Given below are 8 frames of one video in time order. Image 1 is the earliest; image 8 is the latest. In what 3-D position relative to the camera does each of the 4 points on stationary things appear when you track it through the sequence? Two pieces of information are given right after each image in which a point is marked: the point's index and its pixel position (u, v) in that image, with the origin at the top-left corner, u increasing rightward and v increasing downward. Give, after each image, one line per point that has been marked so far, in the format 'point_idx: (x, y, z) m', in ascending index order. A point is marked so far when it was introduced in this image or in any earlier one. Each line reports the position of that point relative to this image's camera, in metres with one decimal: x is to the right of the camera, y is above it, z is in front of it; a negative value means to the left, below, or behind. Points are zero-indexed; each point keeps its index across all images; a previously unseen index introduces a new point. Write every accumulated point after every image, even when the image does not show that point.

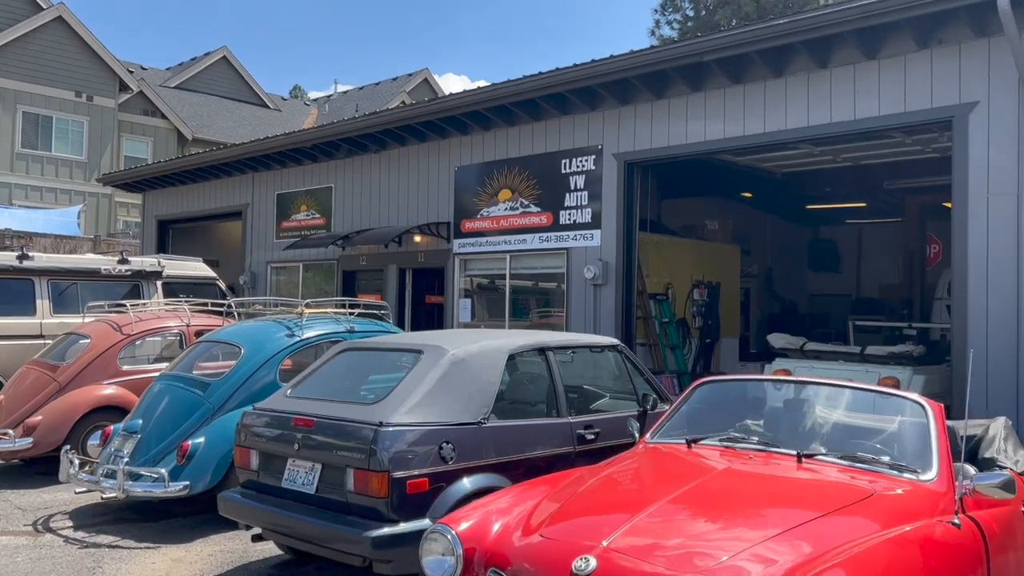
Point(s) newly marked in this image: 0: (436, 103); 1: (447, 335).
0: (-1.0, +2.6, +12.1) m
1: (-0.4, -0.3, +6.1) m
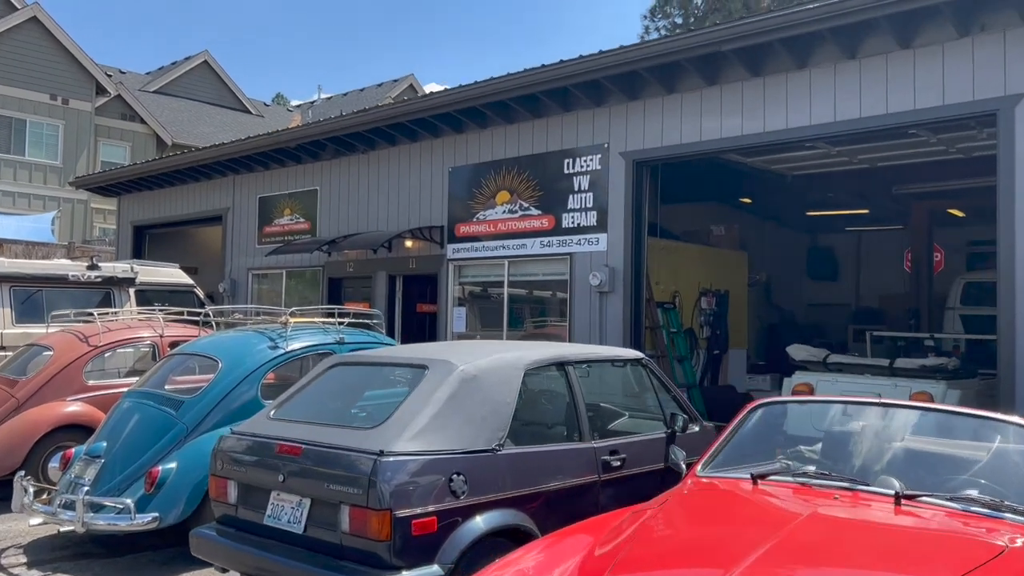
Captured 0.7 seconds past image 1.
0: (-1.1, +2.5, +11.4) m
1: (-0.3, -0.4, +5.4) m
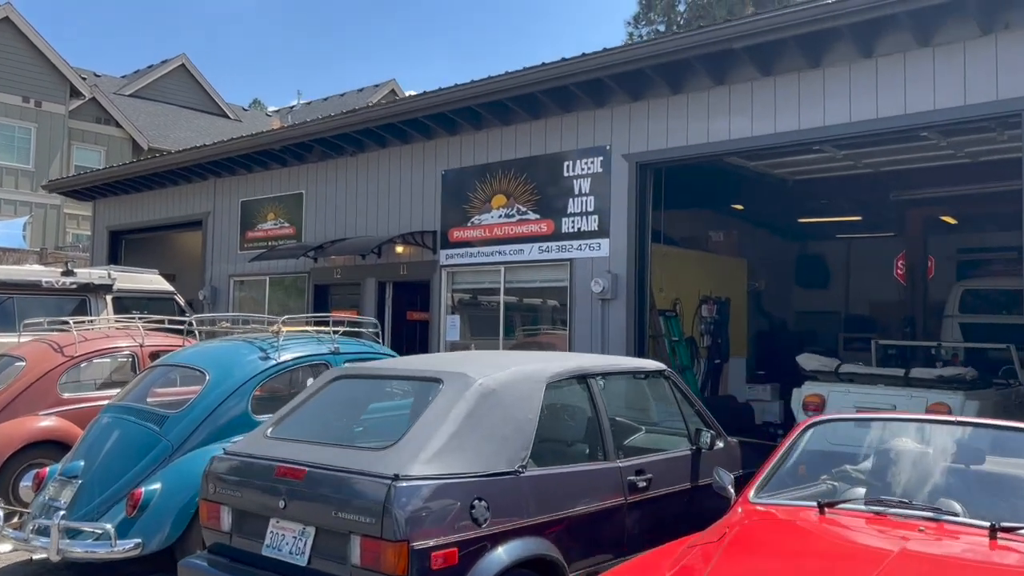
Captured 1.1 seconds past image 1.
0: (-1.1, +2.4, +11.0) m
1: (-0.2, -0.4, +5.0) m
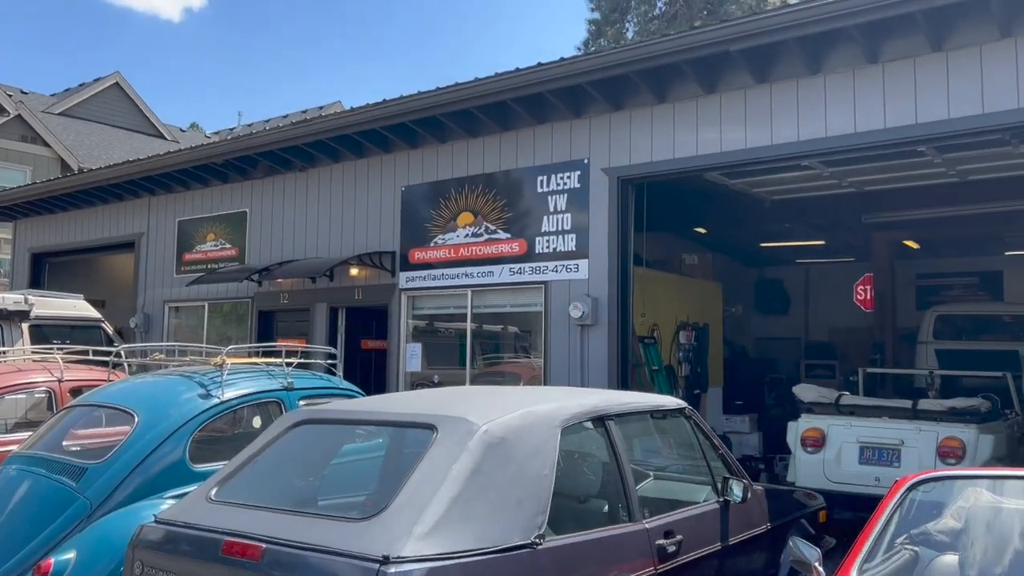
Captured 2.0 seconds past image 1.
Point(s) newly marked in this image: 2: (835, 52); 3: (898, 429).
0: (-1.5, +2.1, +10.1) m
1: (-0.2, -0.5, +4.1) m
2: (+2.9, +2.1, +7.8) m
3: (+3.5, -1.3, +7.8) m
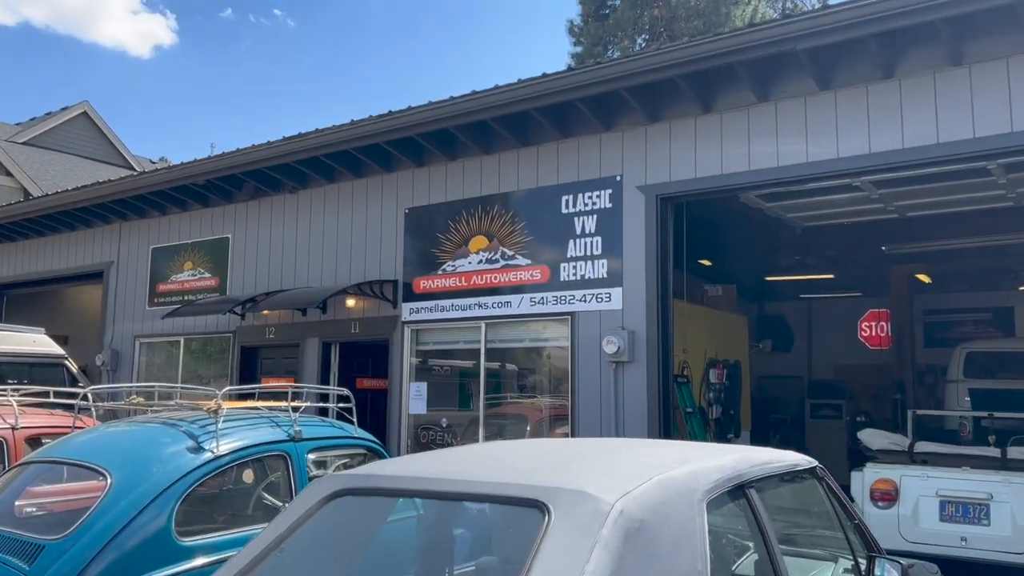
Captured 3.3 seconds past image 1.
0: (-1.3, +1.8, +9.1) m
1: (+0.2, -0.6, +3.0) m
2: (+3.2, +1.9, +6.9) m
3: (+3.8, -1.5, +6.9) m
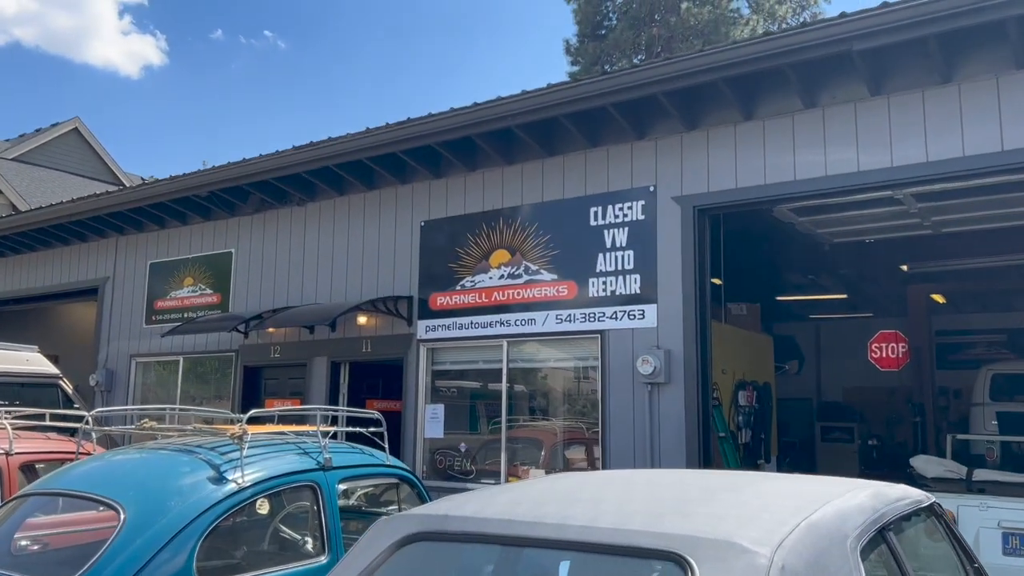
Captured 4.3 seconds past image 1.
0: (-1.1, +1.6, +8.6) m
1: (+0.5, -0.6, +2.5) m
2: (+3.5, +1.8, +6.6) m
3: (+4.0, -1.6, +6.4) m
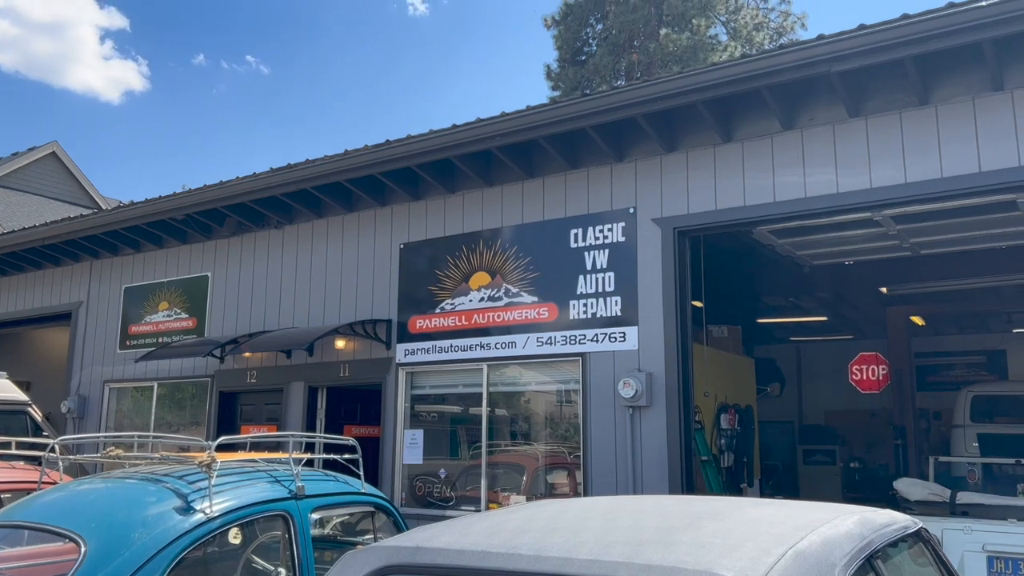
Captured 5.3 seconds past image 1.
0: (-1.3, +1.4, +8.6) m
1: (+0.4, -0.7, +2.5) m
2: (+3.3, +1.6, +6.6) m
3: (+3.9, -1.8, +6.4) m
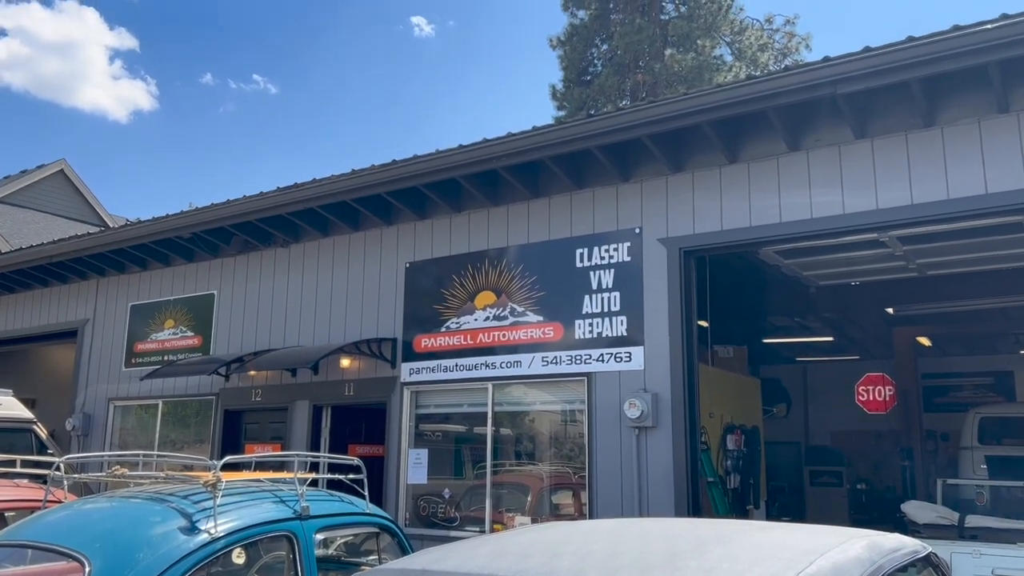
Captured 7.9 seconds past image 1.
0: (-1.2, +1.2, +8.6) m
1: (+0.4, -0.7, +2.4) m
2: (+3.4, +1.4, +6.6) m
3: (+3.9, -2.0, +6.3) m
